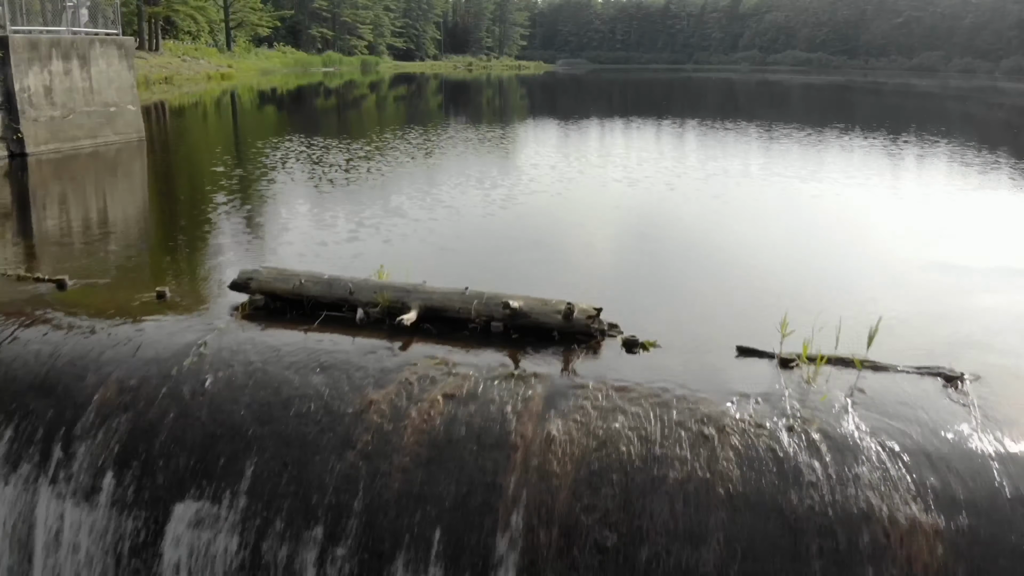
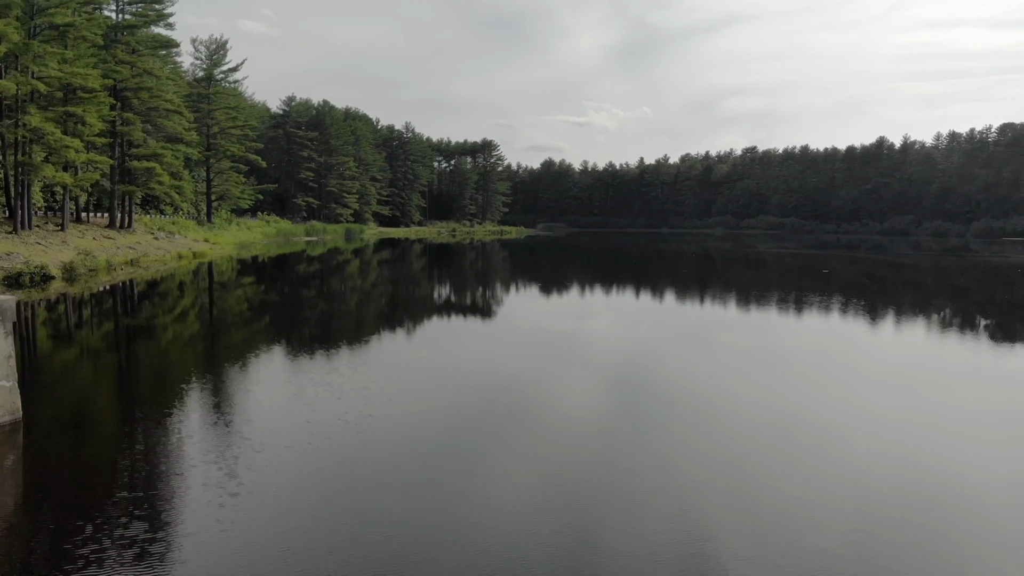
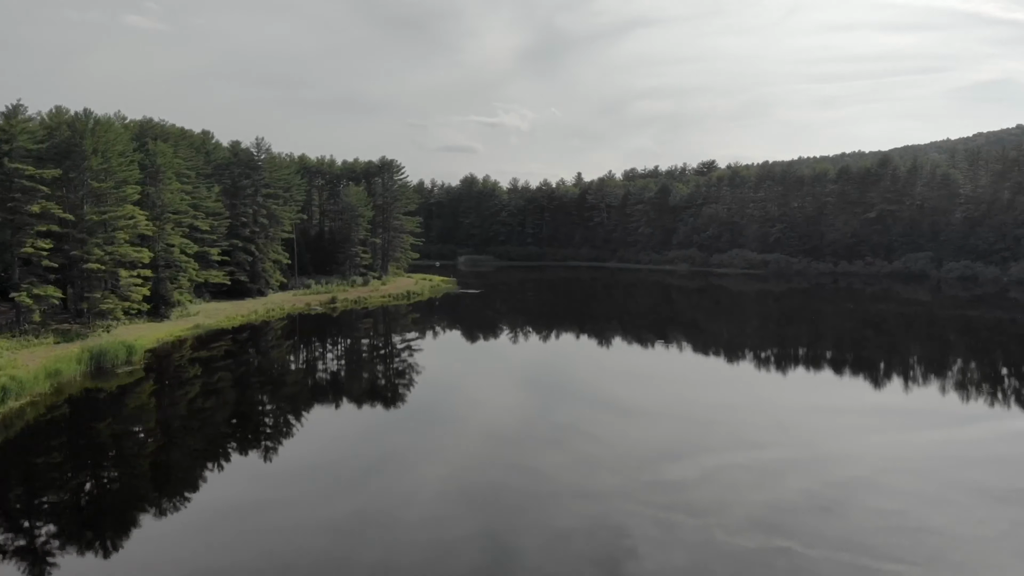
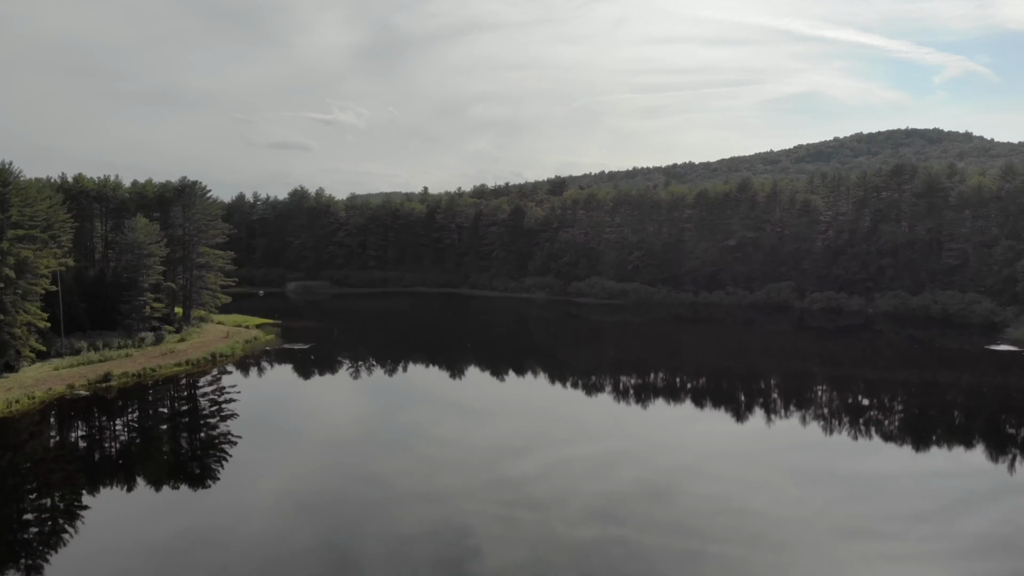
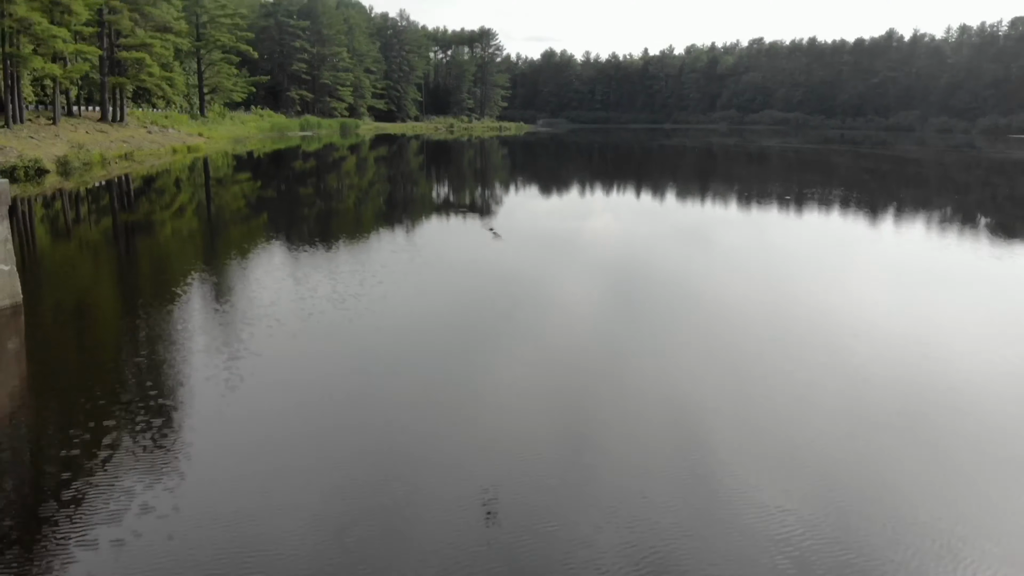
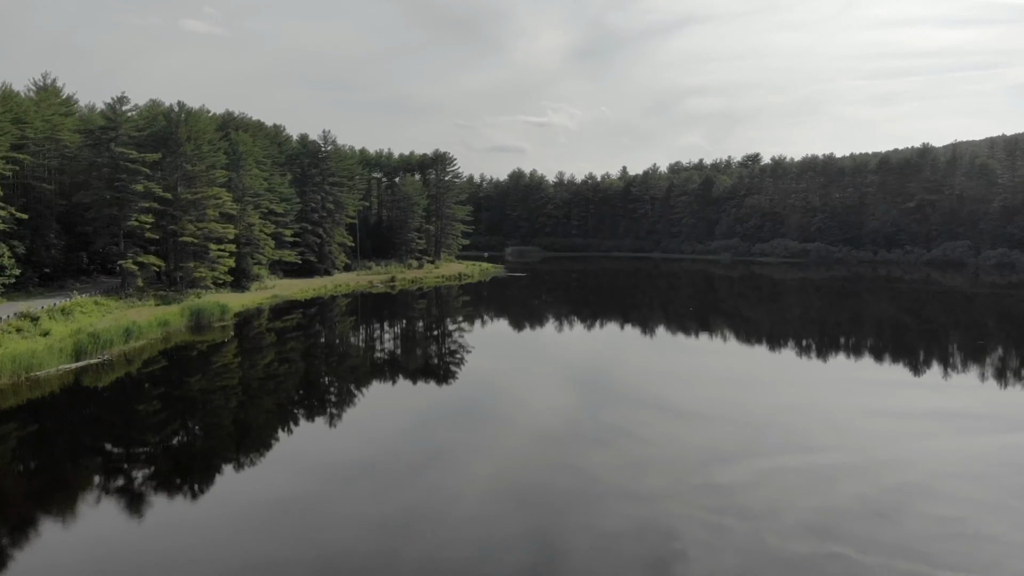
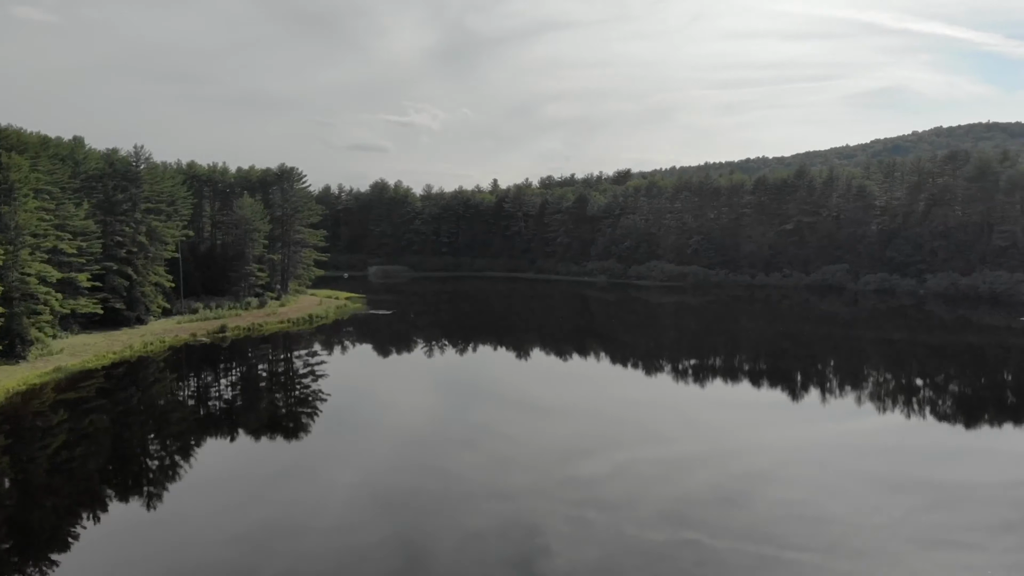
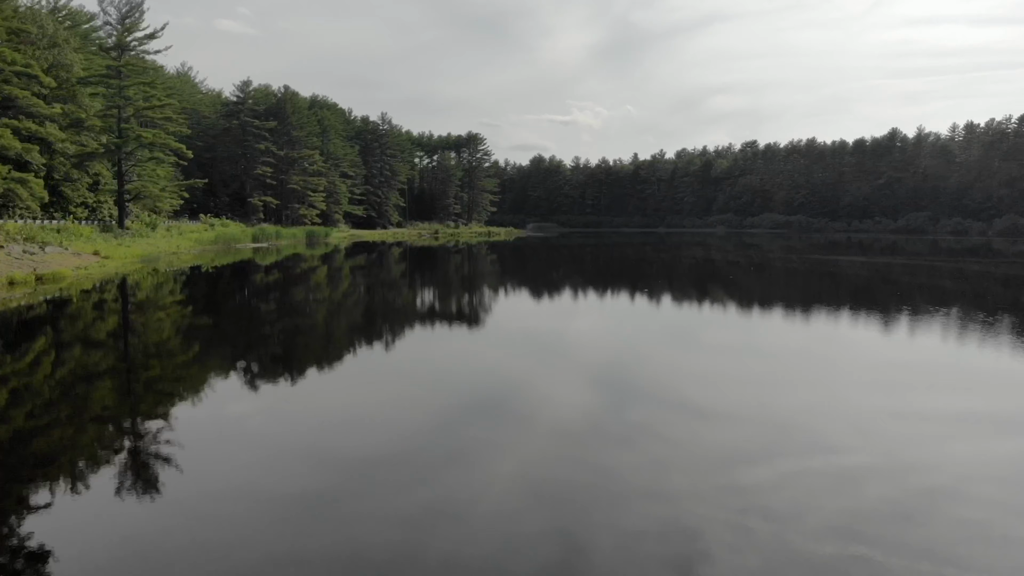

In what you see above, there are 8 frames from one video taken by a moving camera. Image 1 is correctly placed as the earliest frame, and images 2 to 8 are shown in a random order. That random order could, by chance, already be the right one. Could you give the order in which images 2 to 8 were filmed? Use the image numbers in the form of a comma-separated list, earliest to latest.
5, 2, 8, 6, 3, 7, 4
